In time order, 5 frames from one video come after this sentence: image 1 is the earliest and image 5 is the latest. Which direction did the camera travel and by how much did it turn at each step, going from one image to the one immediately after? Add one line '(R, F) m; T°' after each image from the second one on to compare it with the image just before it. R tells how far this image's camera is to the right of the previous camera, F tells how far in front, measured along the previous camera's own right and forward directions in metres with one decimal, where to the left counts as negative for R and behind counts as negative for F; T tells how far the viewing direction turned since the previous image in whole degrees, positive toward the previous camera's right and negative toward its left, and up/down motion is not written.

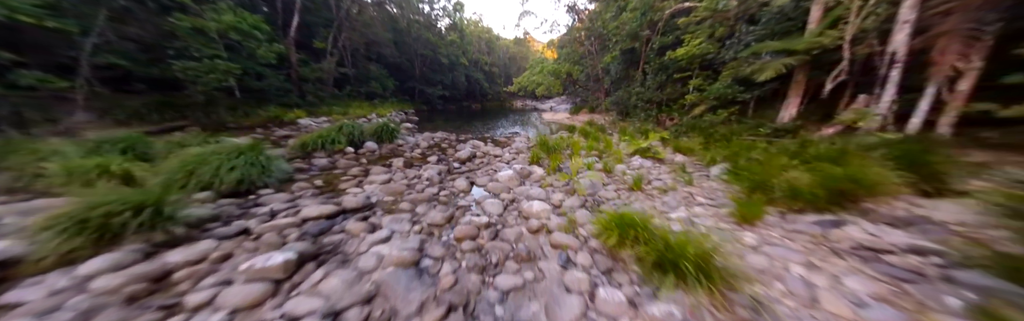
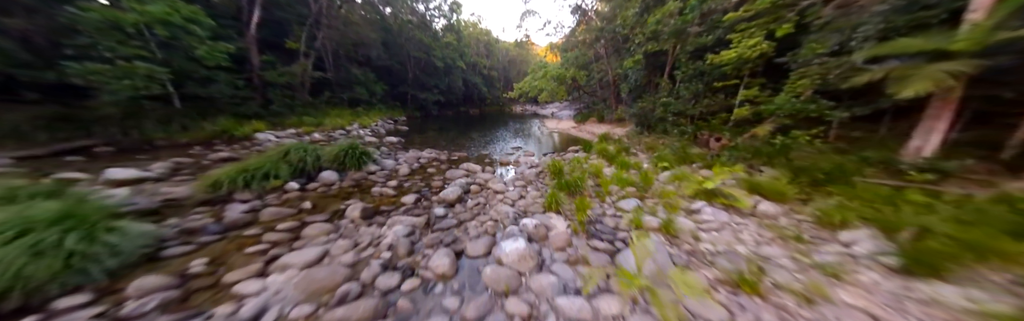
(-0.2, +1.5) m; 0°
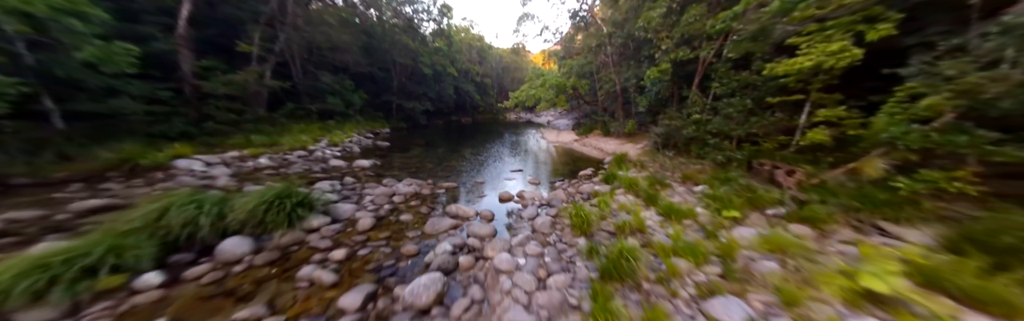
(-0.2, +1.5) m; +2°
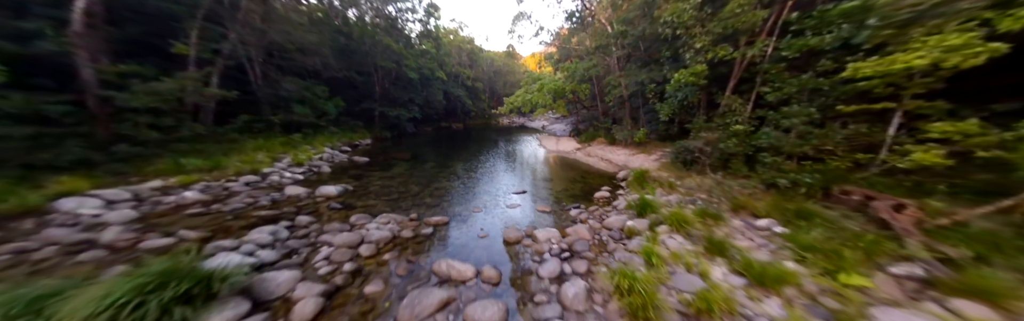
(-0.3, +1.2) m; +2°
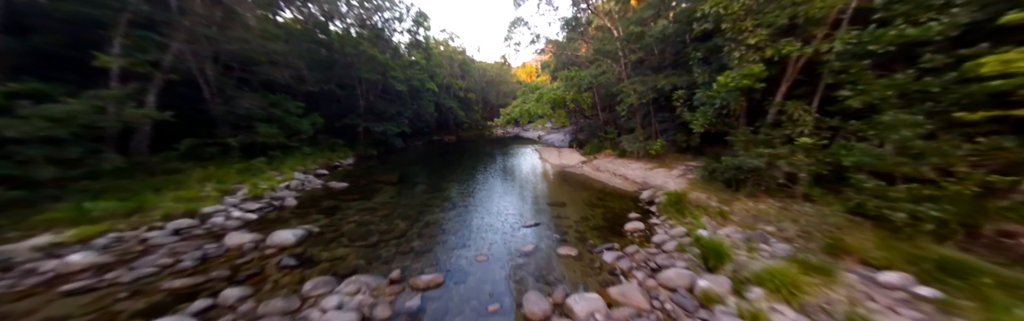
(-0.3, +1.2) m; +2°
